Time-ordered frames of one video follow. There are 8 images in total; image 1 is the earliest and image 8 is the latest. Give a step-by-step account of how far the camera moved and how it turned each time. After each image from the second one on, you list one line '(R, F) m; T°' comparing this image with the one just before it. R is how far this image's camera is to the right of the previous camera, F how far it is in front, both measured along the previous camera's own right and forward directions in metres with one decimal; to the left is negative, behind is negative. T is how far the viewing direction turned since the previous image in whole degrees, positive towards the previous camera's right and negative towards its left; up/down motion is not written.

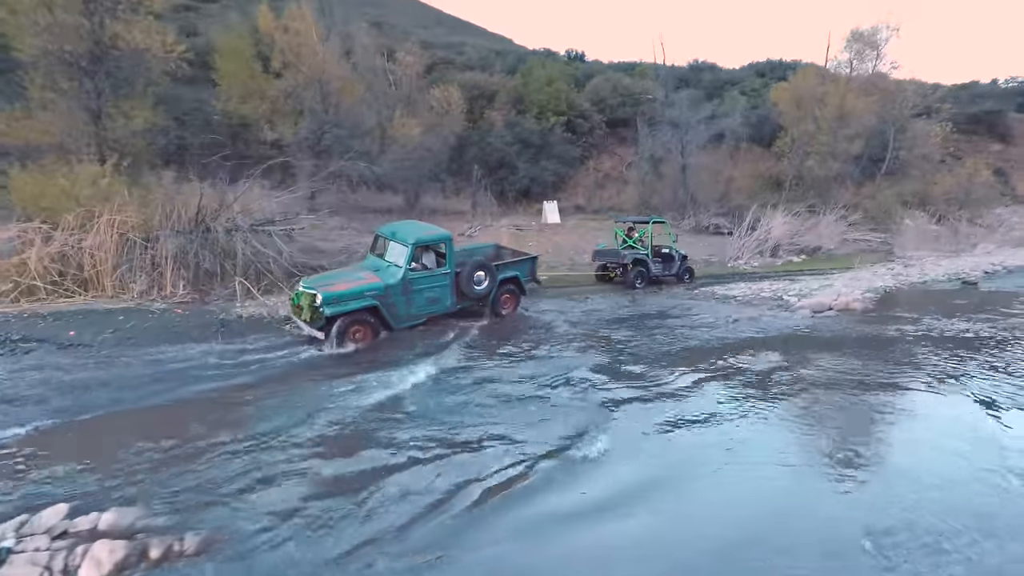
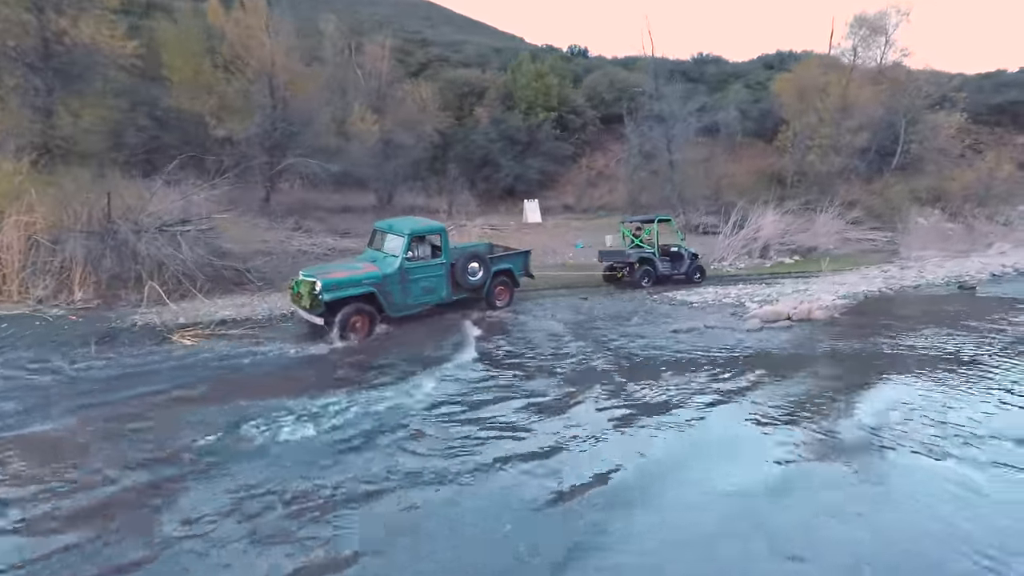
(+2.2, +1.2) m; -2°
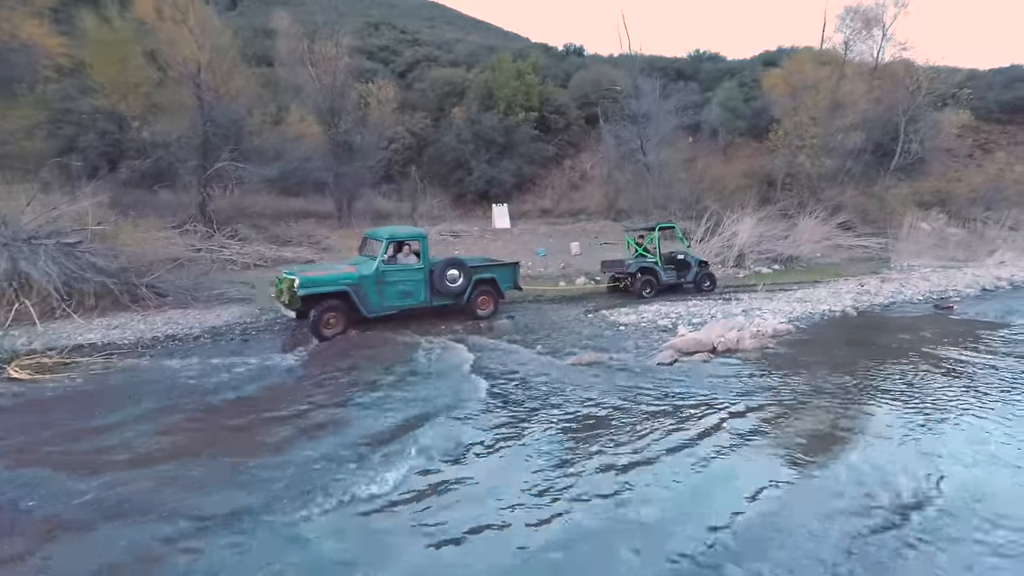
(+2.5, +1.3) m; -1°
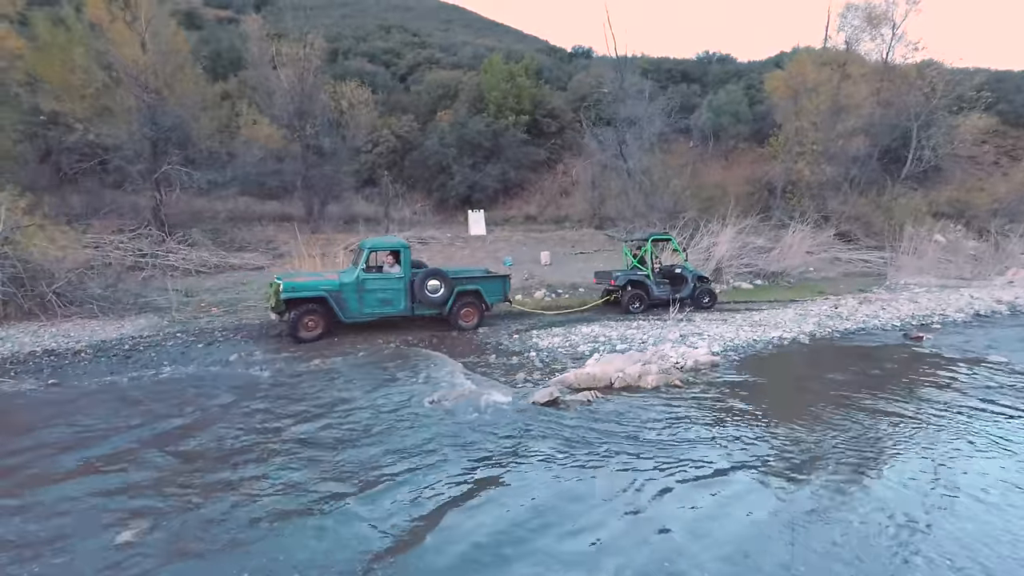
(+2.5, +1.0) m; -3°
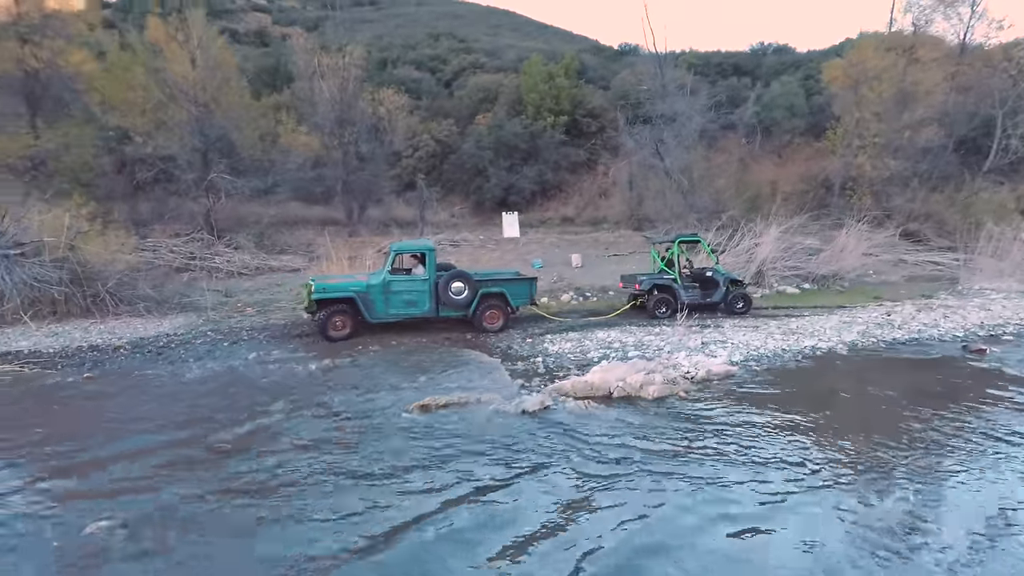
(+0.9, +0.2) m; -6°
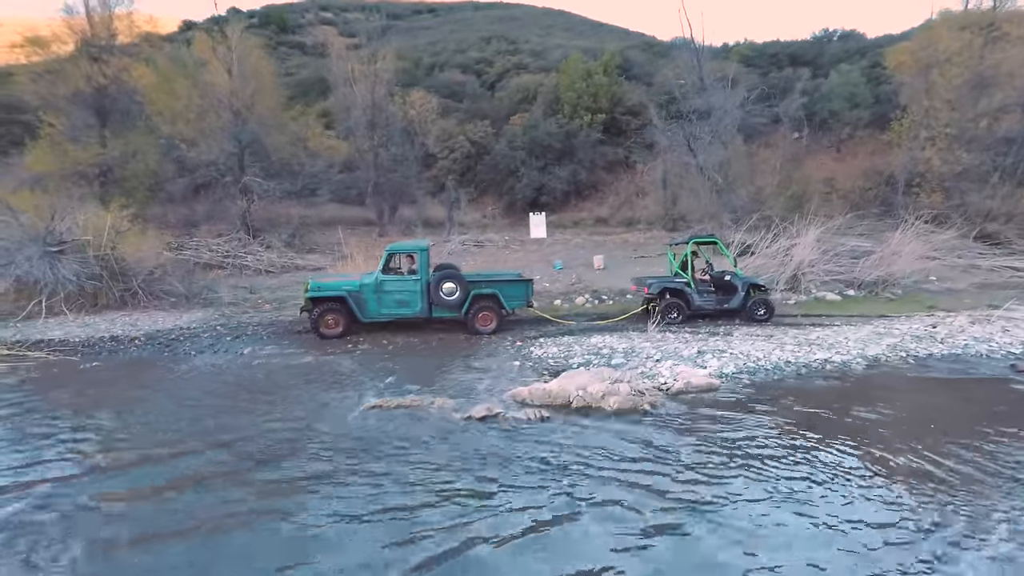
(+1.5, +0.4) m; -7°
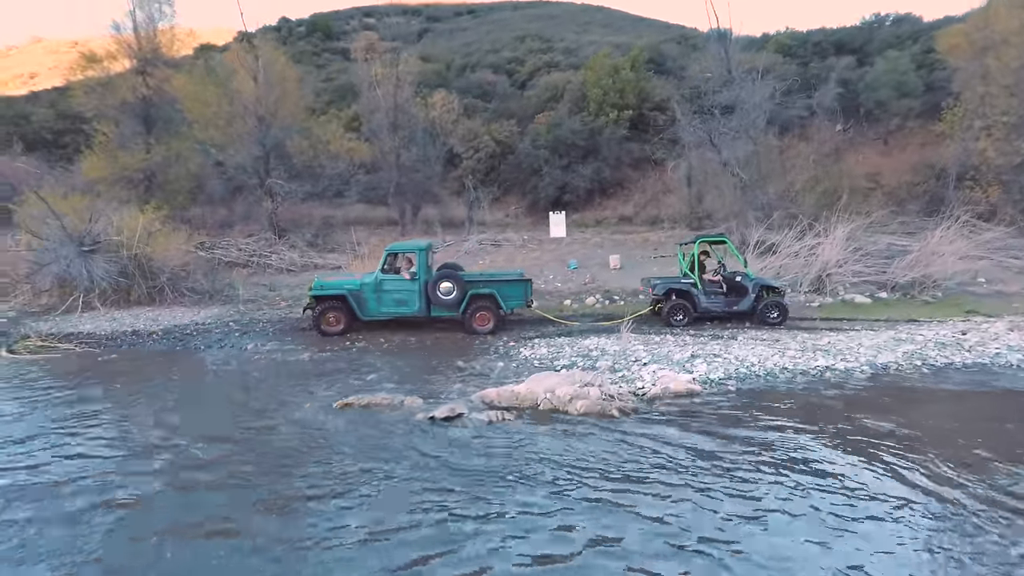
(+1.1, +0.1) m; -5°
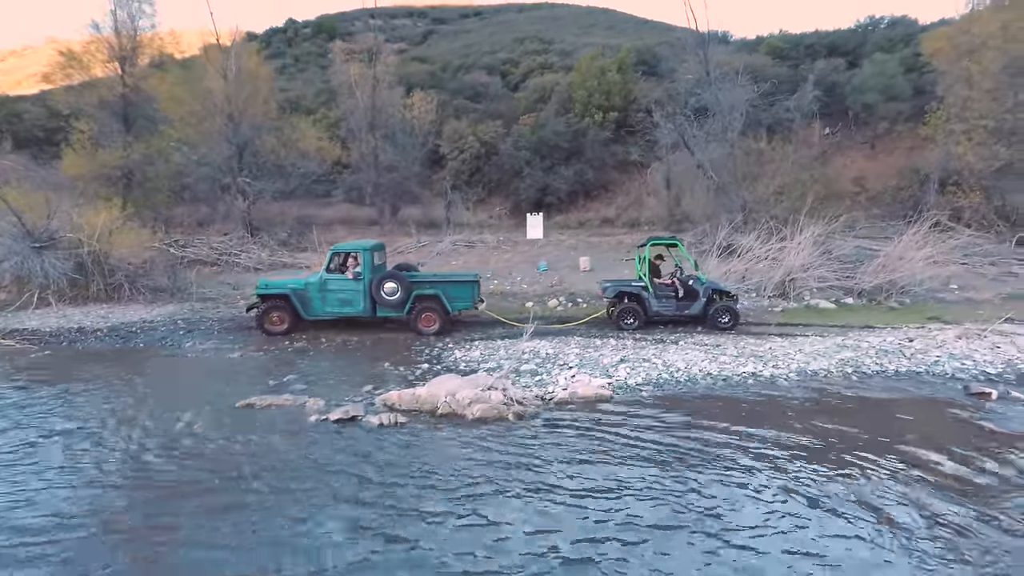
(+1.5, +0.1) m; -1°
